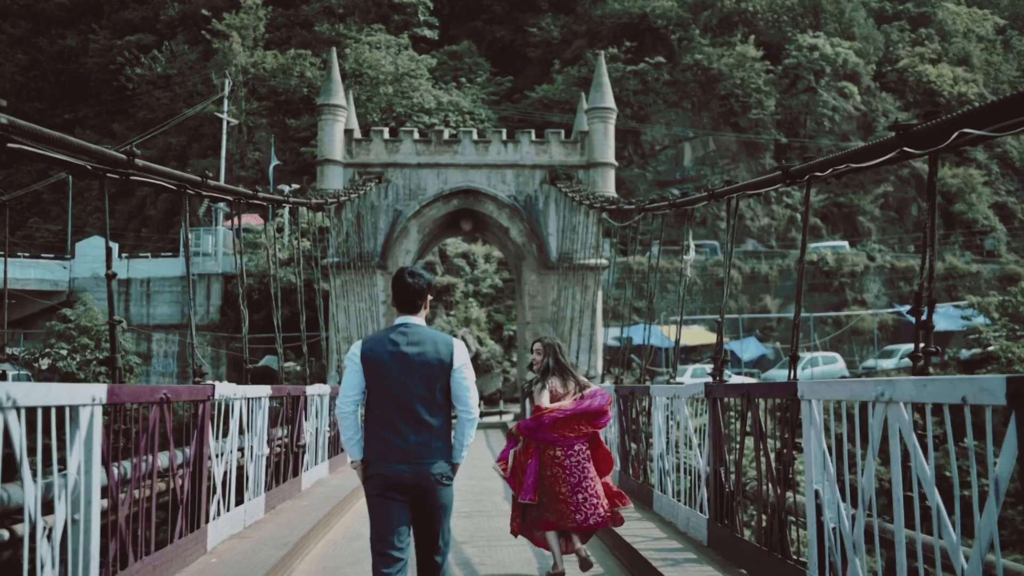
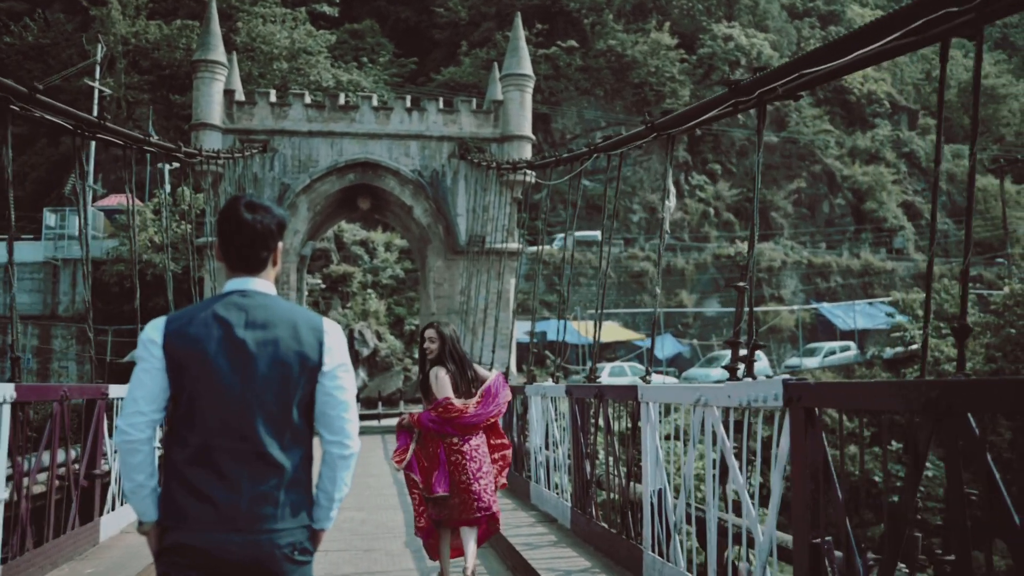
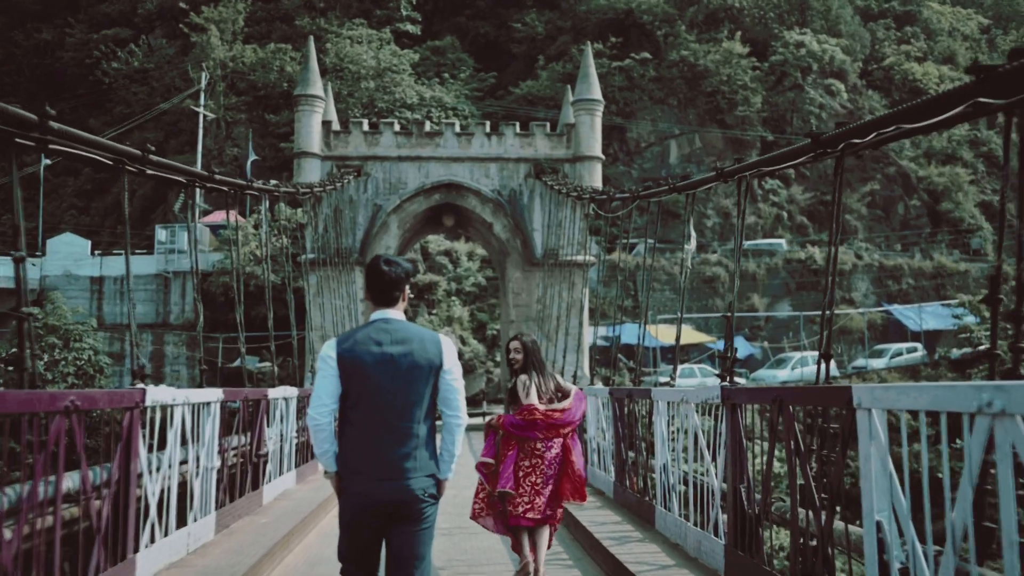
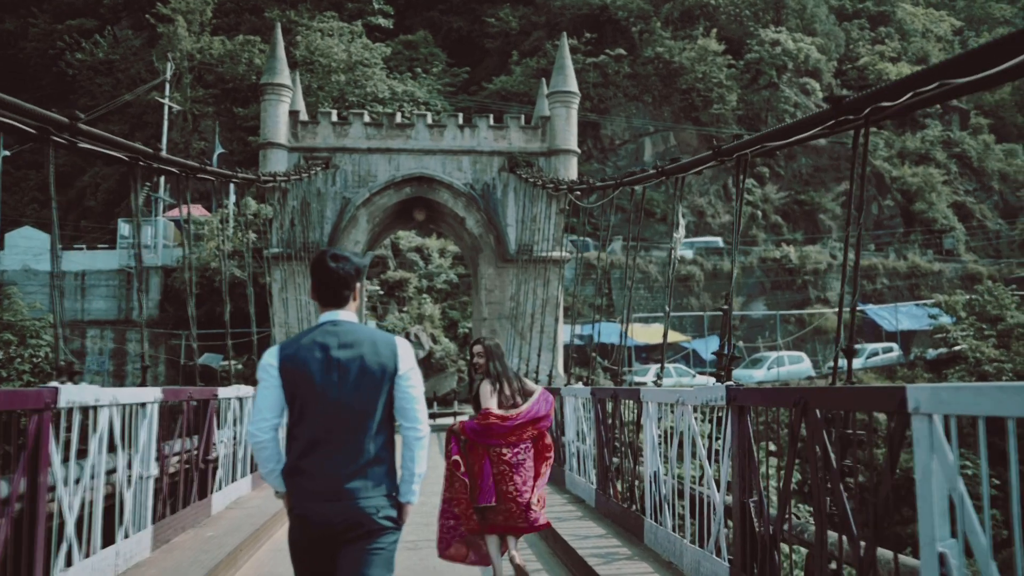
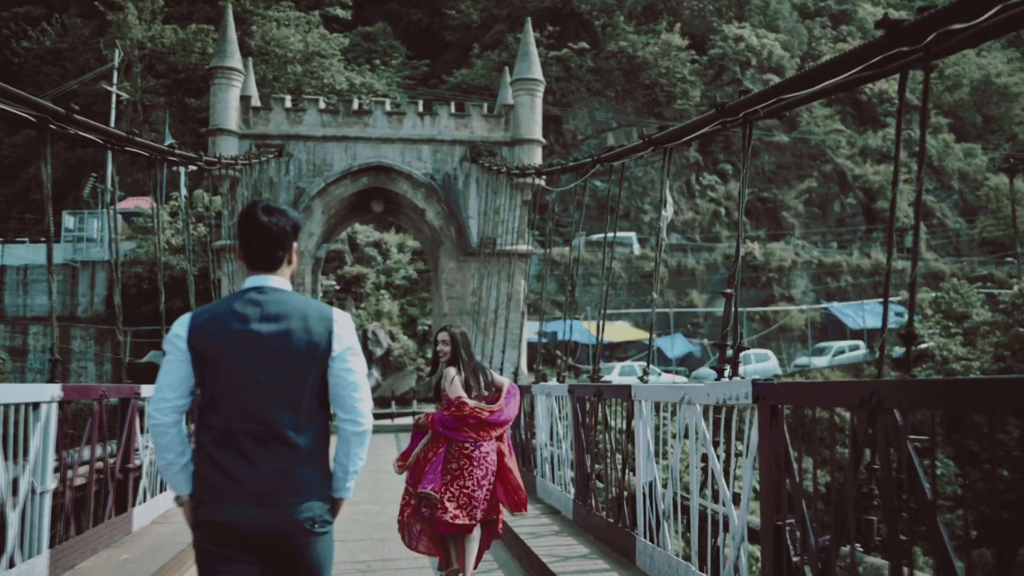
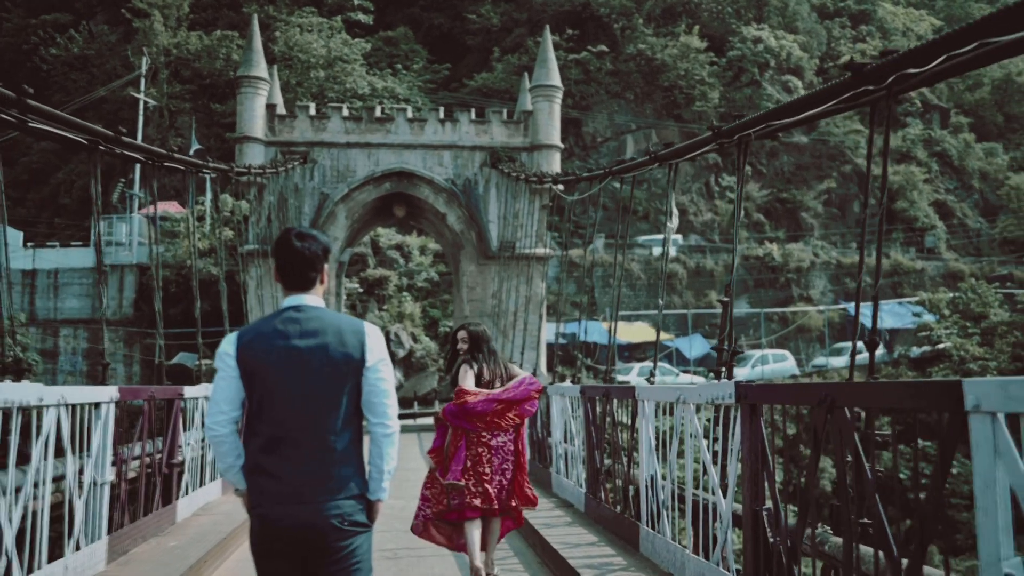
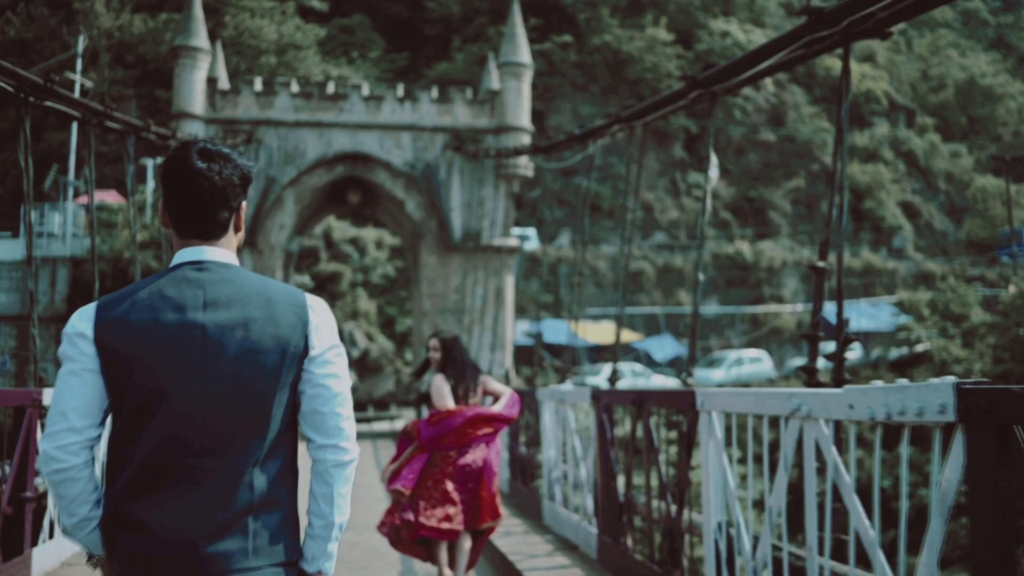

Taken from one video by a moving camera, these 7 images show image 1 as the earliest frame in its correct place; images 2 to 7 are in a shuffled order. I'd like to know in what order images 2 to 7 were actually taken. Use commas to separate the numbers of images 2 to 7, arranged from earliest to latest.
3, 4, 6, 5, 2, 7
